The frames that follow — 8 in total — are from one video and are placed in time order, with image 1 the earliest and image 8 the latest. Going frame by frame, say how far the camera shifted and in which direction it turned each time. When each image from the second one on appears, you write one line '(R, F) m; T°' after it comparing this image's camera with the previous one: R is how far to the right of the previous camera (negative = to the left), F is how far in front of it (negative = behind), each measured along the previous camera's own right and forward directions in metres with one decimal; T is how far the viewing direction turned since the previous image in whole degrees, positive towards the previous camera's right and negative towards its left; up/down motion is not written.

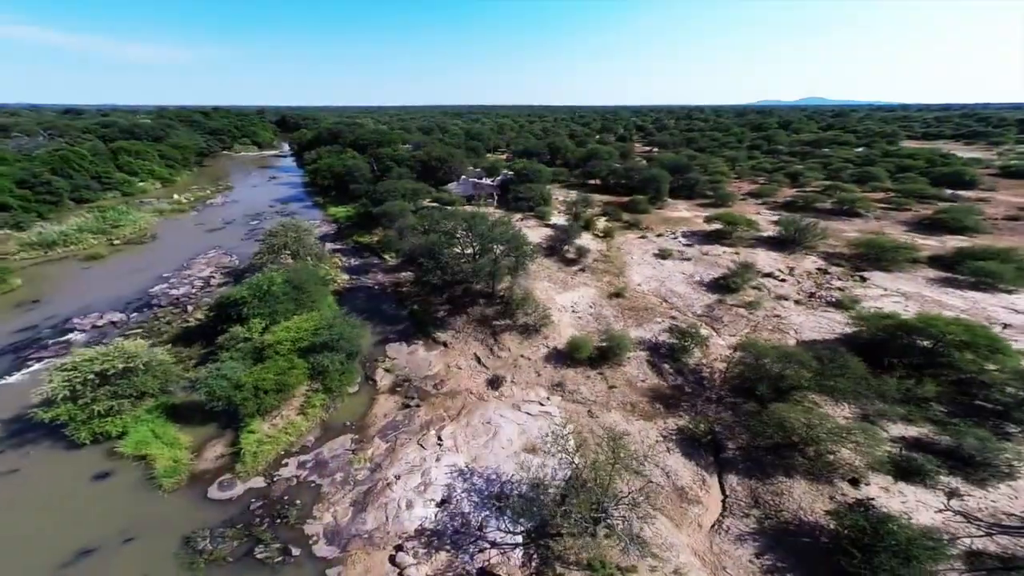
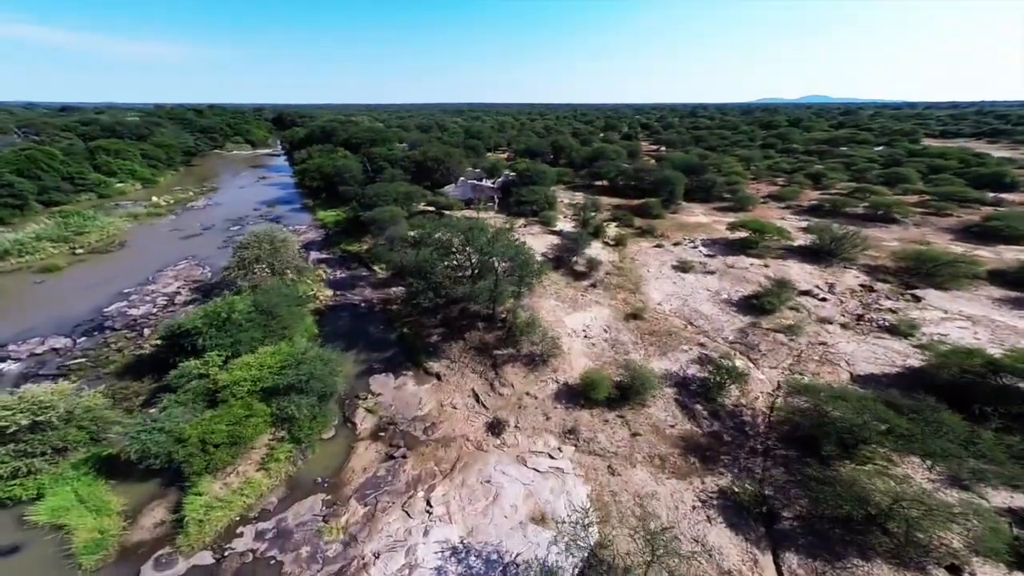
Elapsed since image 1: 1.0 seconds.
(-0.2, +3.2) m; 0°
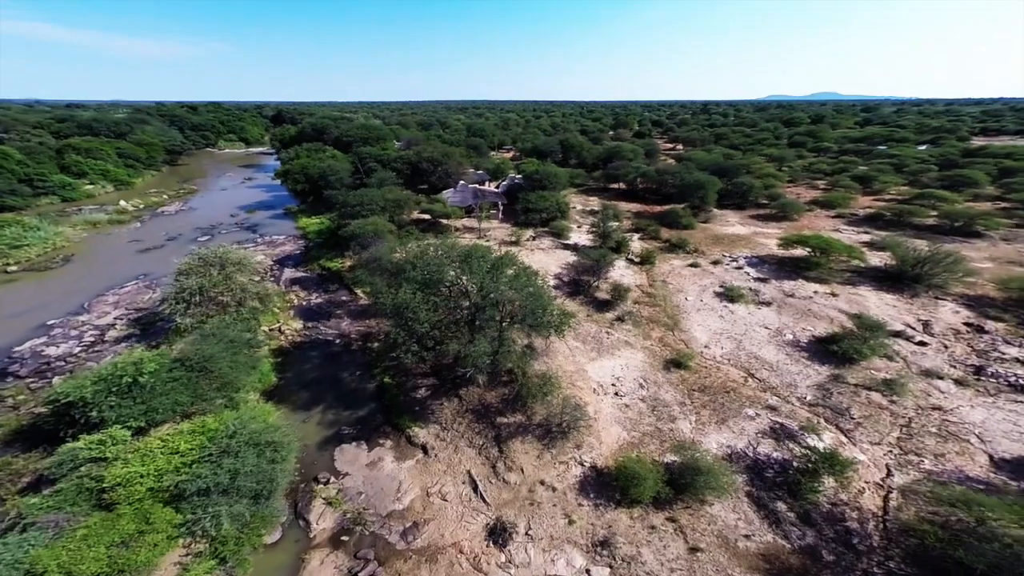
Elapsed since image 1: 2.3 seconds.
(-0.3, +4.8) m; -1°
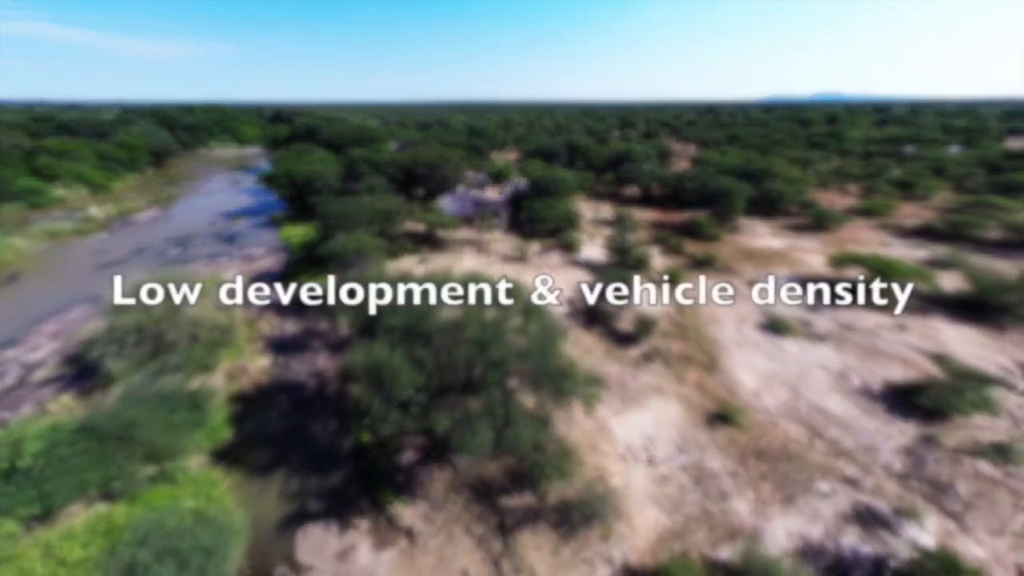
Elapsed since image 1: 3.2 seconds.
(-0.2, +3.3) m; 0°
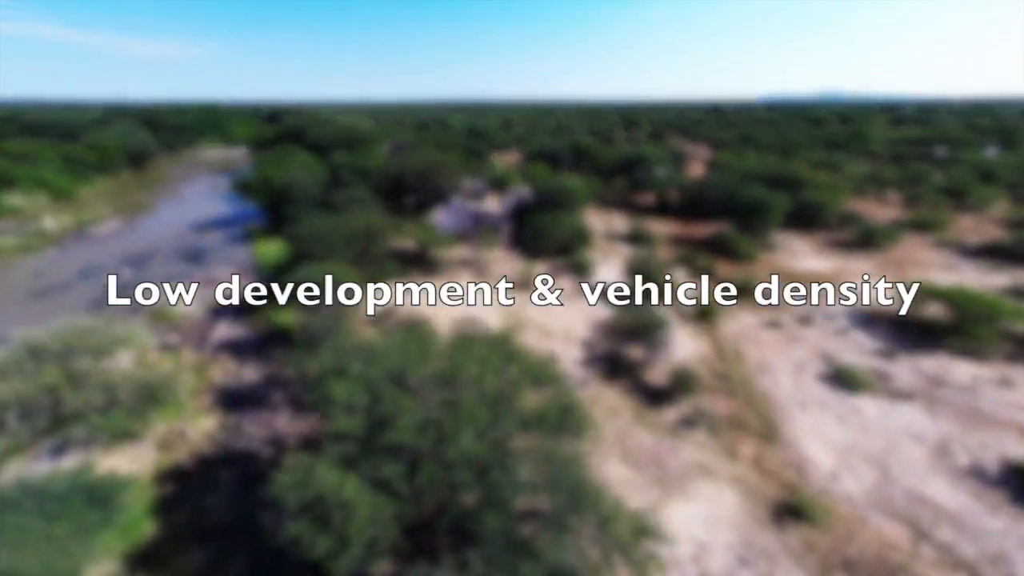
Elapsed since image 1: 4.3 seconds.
(-0.2, +3.5) m; 0°
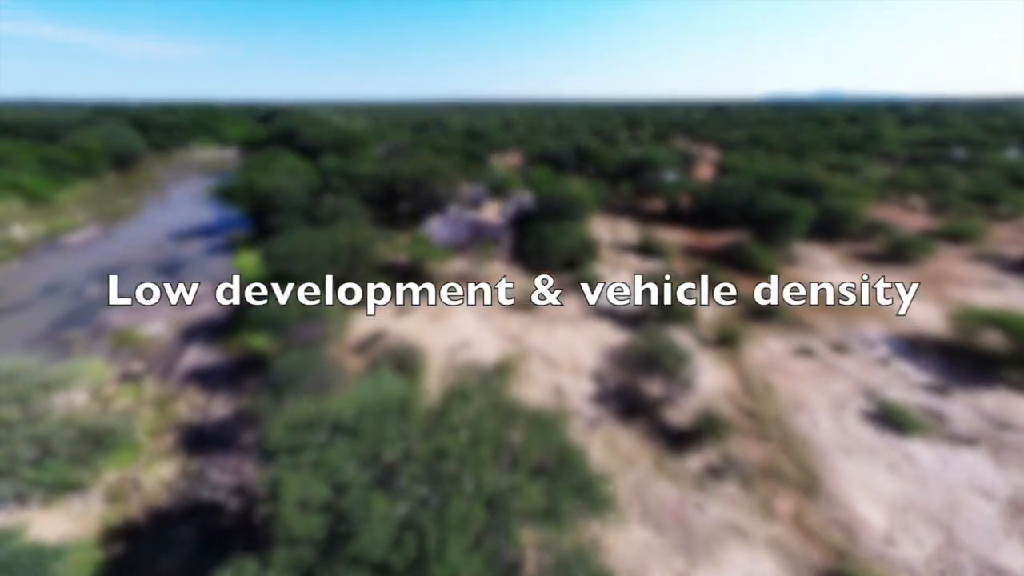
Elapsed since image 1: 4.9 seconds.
(0.0, +1.8) m; 0°
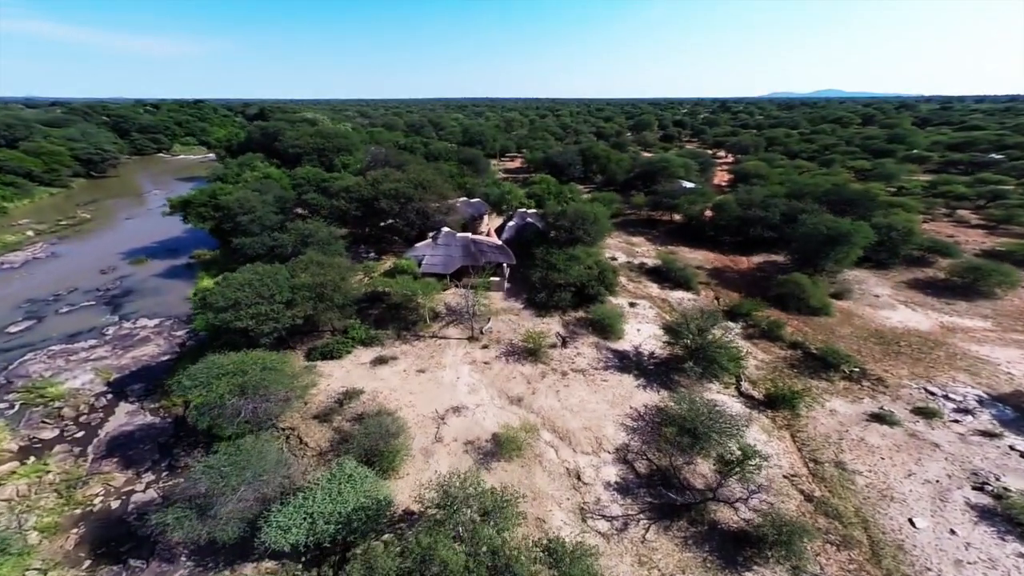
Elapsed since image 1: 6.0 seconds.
(-0.1, +3.2) m; 0°
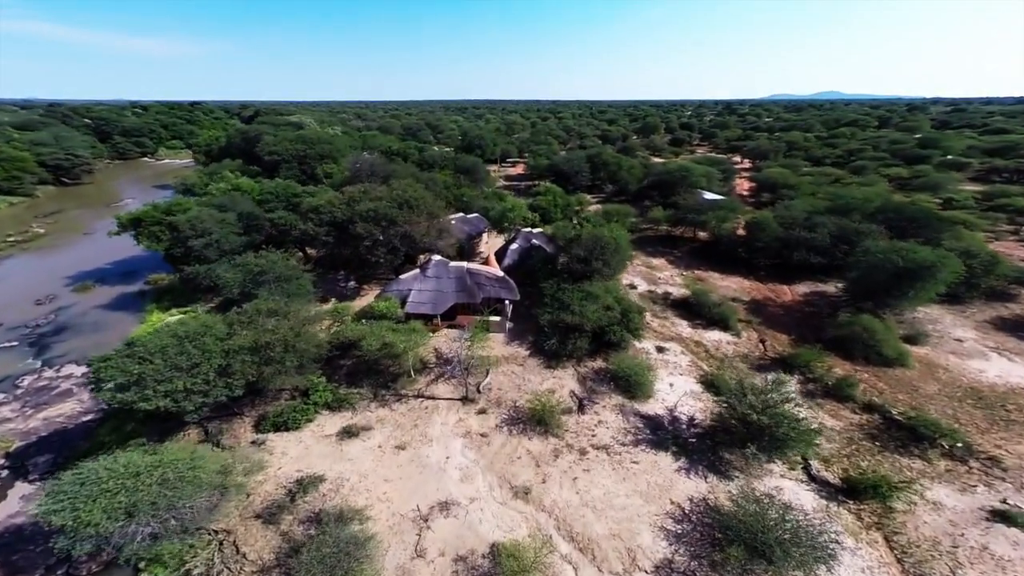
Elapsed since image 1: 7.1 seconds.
(-0.1, +3.1) m; 0°
